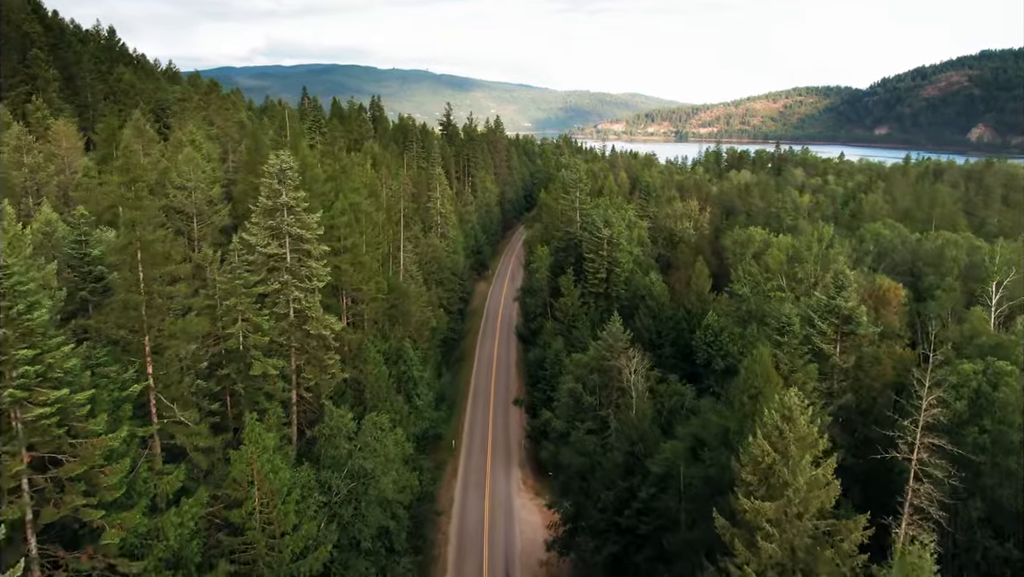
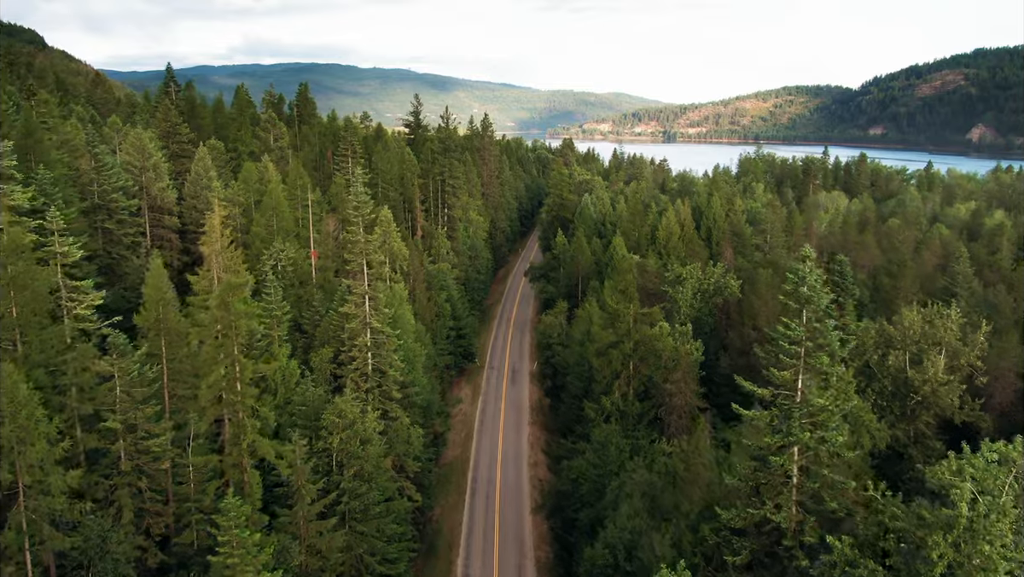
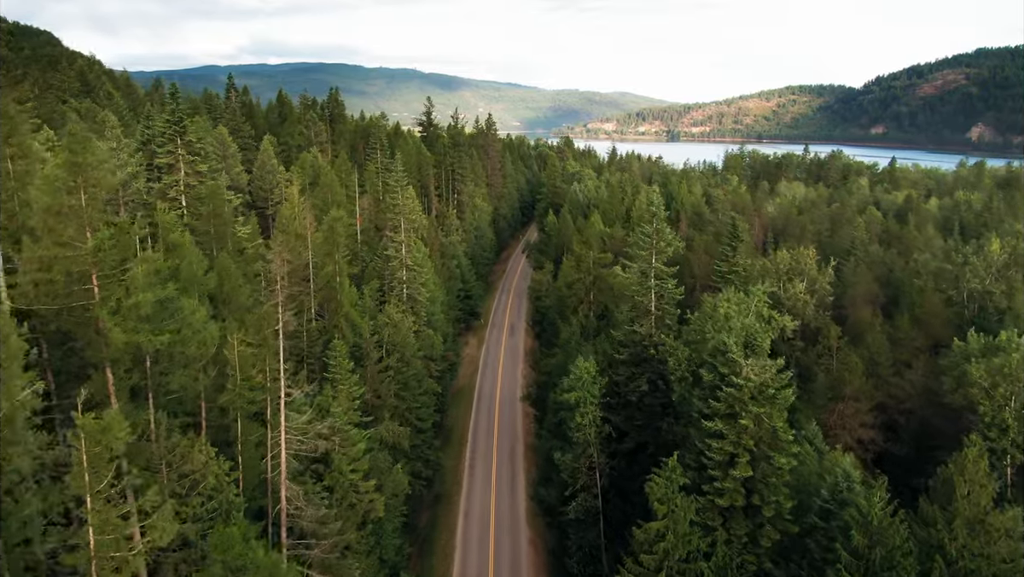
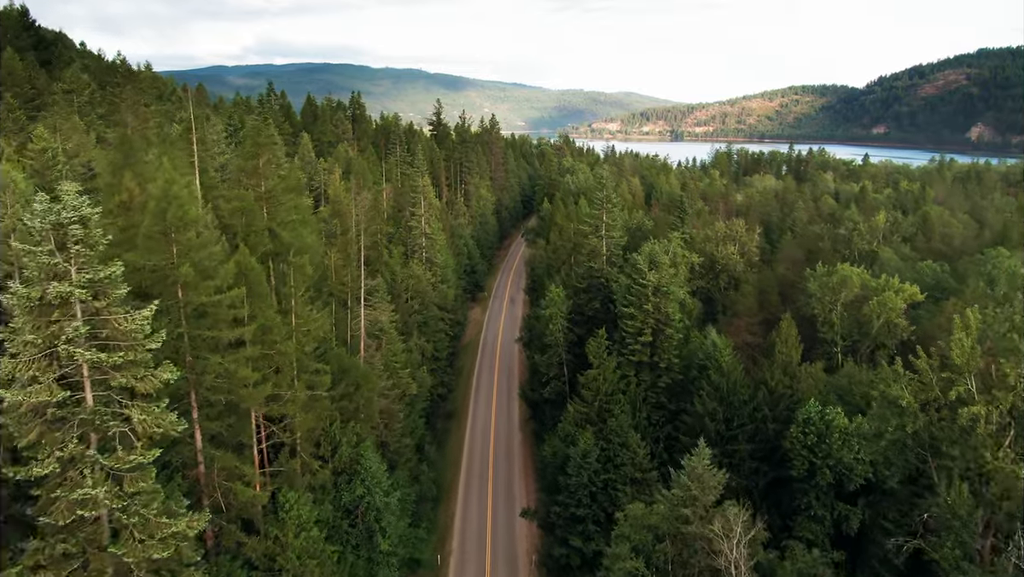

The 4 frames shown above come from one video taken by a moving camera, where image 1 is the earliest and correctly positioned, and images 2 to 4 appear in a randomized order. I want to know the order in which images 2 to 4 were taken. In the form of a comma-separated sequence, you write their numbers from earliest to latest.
4, 3, 2
